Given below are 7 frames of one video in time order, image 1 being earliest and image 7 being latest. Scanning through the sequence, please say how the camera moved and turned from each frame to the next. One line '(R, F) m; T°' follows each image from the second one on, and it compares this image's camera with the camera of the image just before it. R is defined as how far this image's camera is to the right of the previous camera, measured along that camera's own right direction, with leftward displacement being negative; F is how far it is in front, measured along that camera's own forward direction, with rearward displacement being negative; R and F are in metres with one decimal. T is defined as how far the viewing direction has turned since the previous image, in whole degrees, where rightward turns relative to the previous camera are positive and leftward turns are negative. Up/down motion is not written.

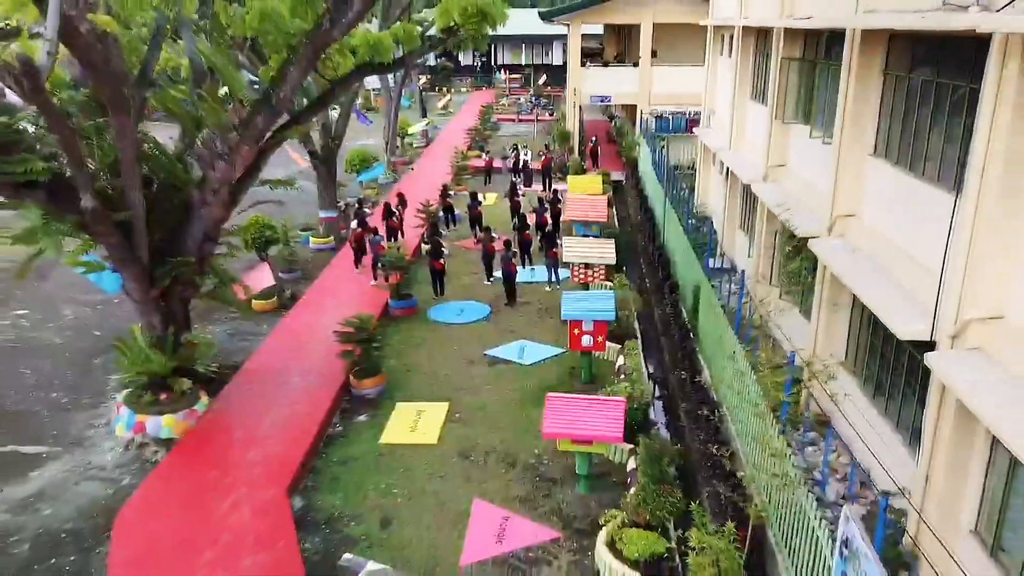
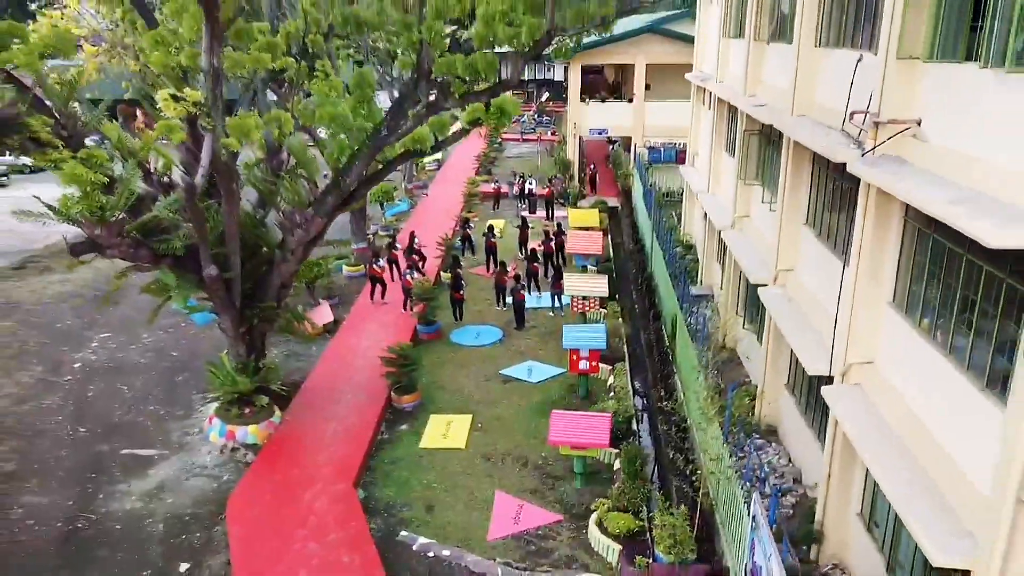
(-0.2, -2.5) m; 0°
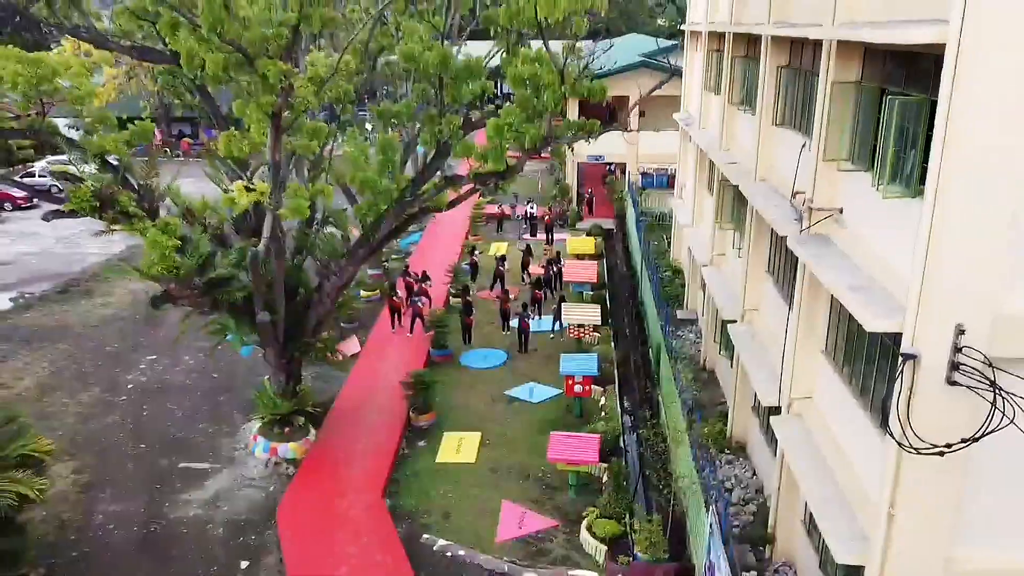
(-0.1, -1.9) m; 0°
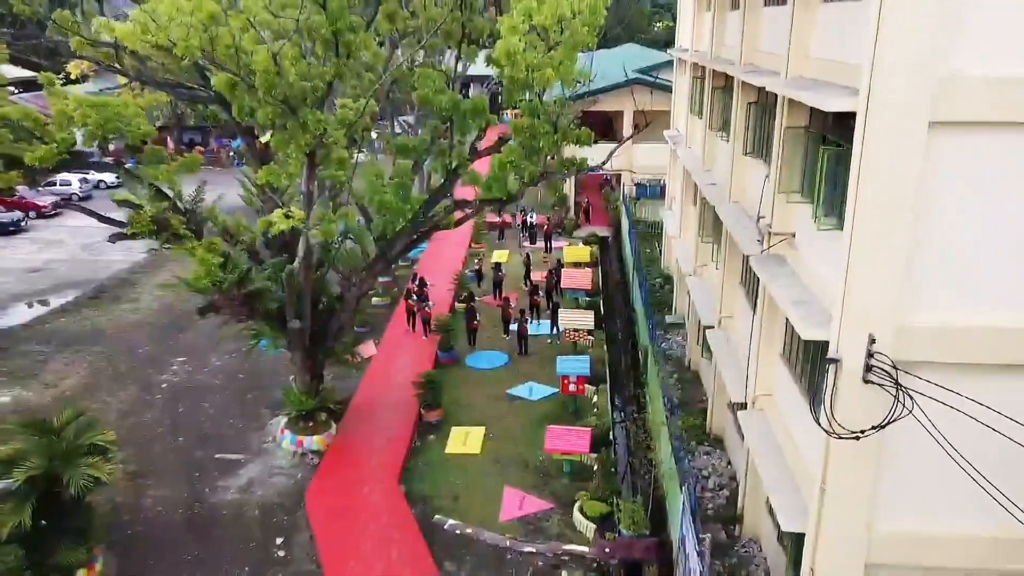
(0.0, -1.6) m; 0°
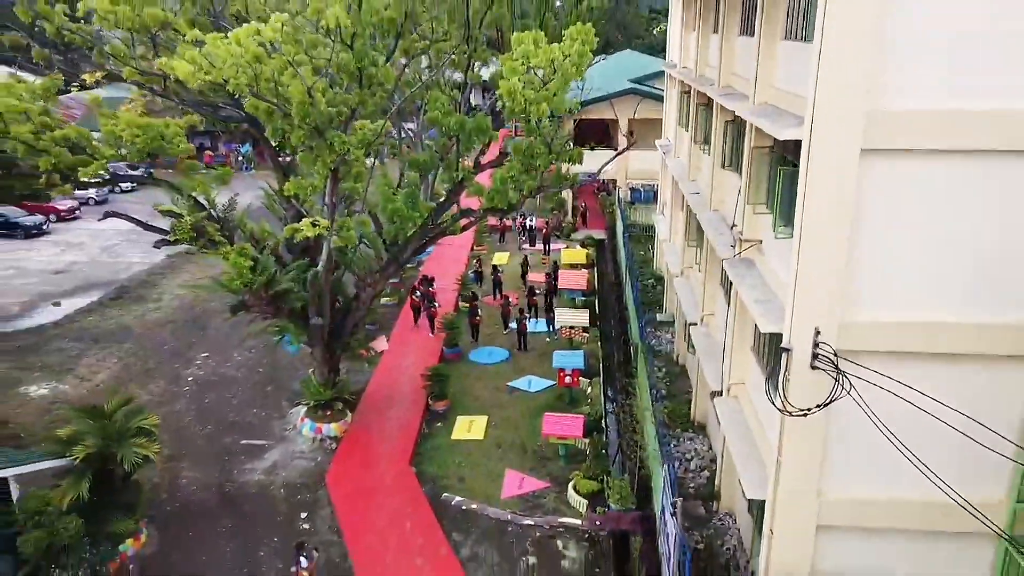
(0.0, -1.5) m; 0°
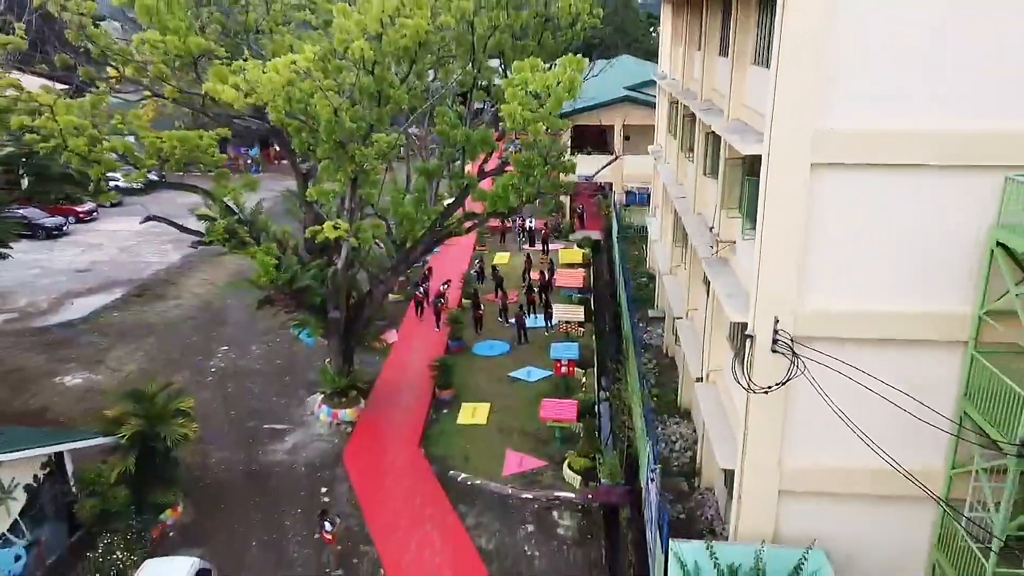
(0.0, -1.5) m; 0°
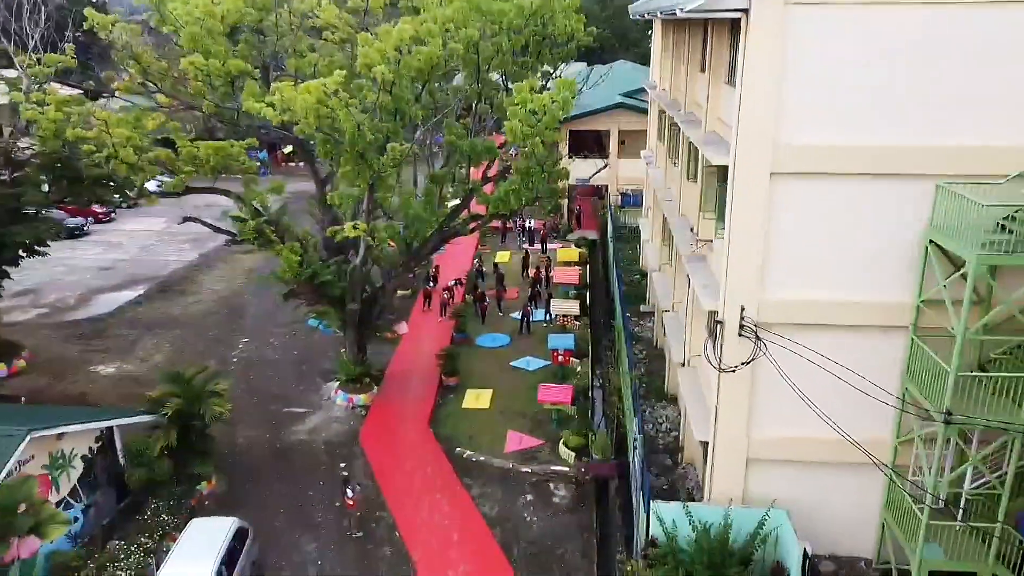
(0.0, -1.7) m; 0°
